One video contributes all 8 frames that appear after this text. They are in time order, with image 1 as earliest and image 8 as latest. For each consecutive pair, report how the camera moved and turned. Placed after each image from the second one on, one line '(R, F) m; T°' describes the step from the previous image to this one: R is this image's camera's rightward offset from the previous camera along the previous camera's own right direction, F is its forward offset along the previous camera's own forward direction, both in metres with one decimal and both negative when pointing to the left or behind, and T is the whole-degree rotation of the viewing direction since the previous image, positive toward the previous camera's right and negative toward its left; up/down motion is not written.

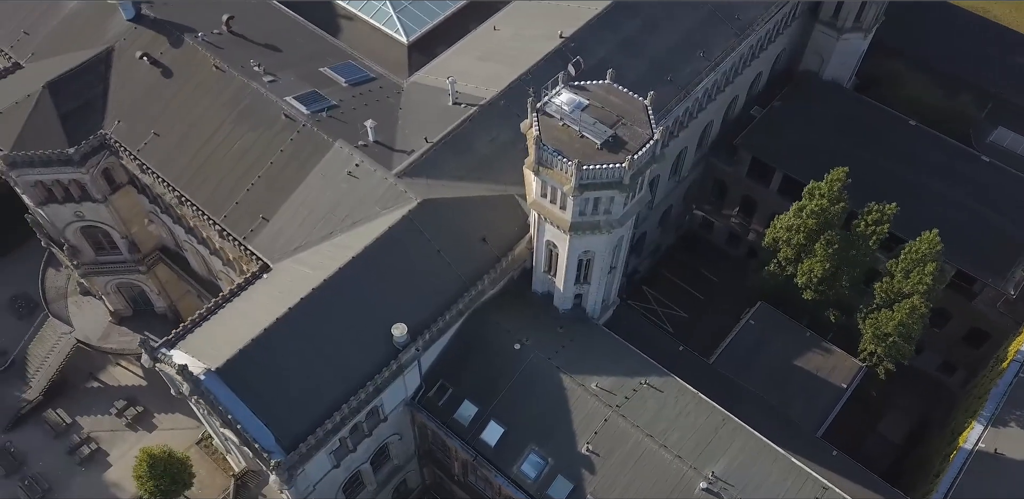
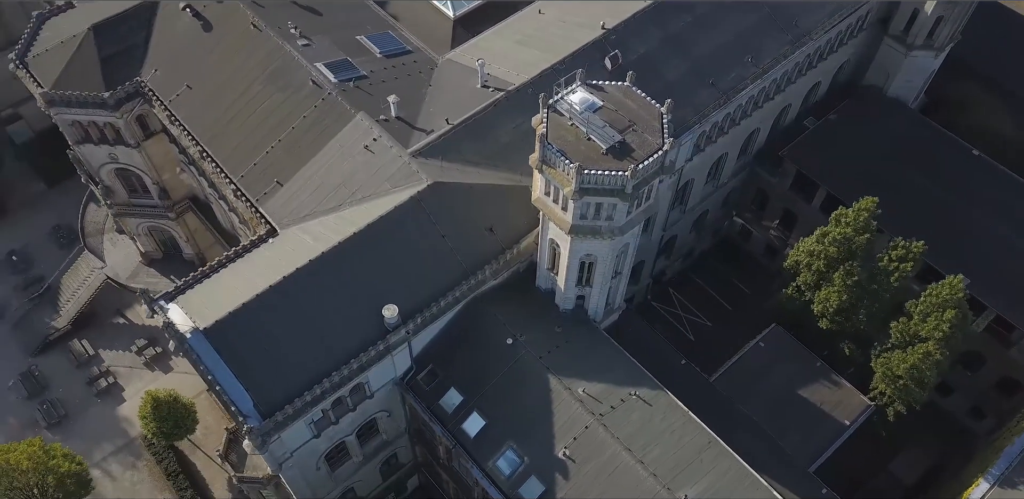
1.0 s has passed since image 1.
(+4.0, +1.1) m; -5°
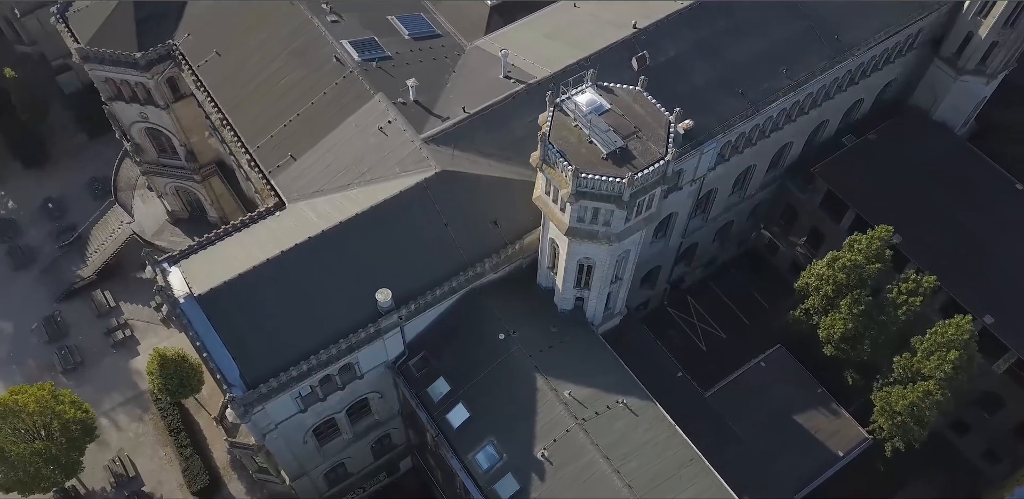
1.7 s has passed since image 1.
(+3.1, +0.5) m; -4°
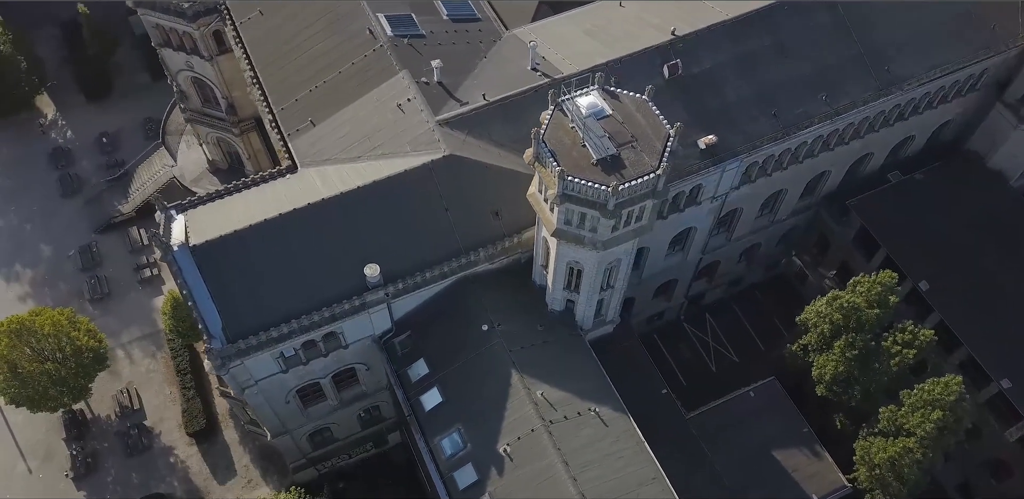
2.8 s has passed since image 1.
(+4.7, +0.4) m; -5°
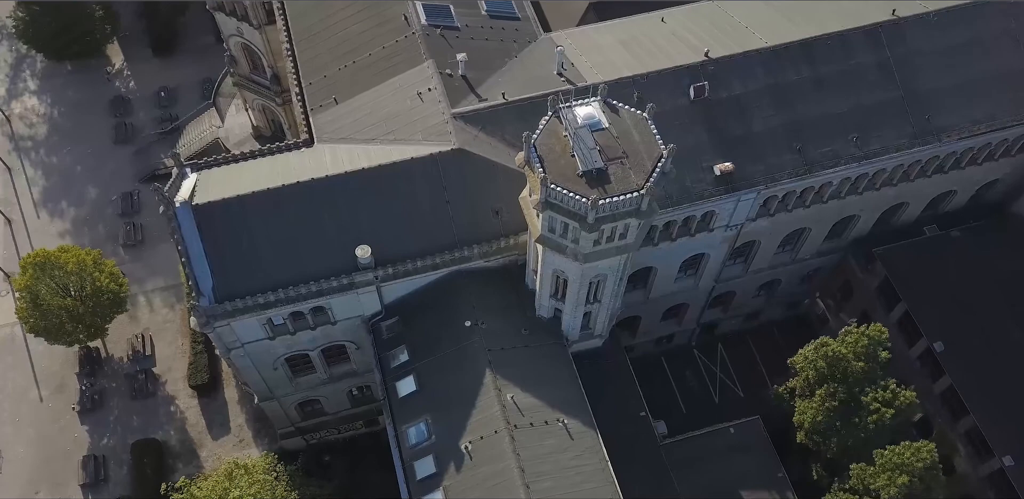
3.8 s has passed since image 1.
(+4.7, +0.3) m; -5°
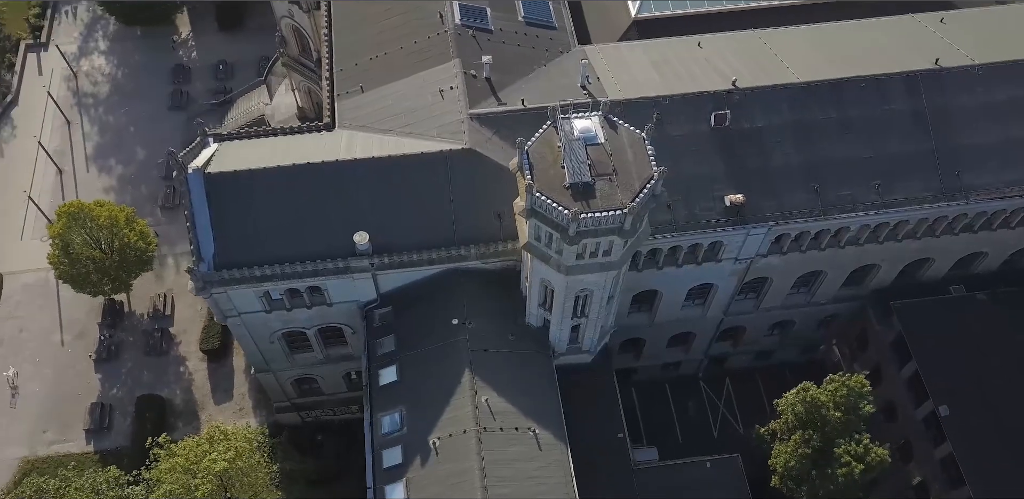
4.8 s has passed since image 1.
(+4.2, 0.0) m; -5°
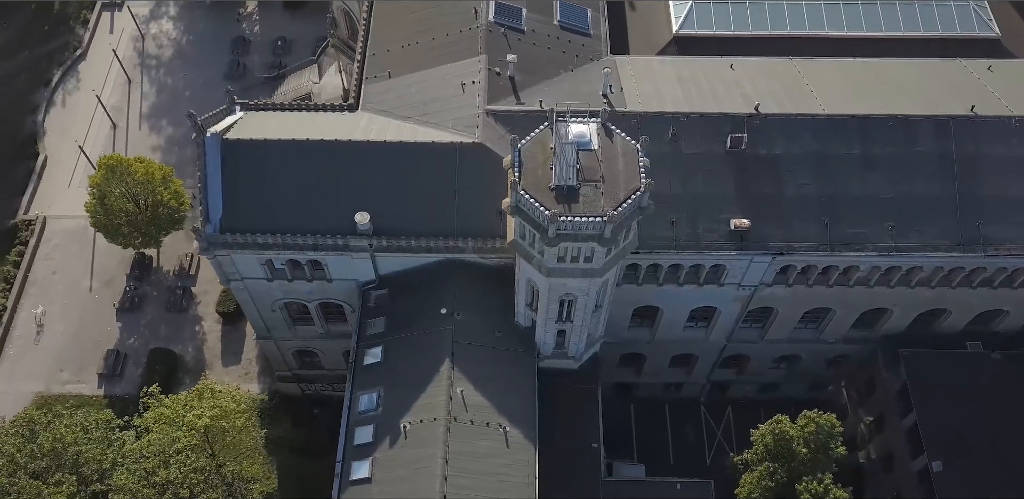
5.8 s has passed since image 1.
(+4.2, -0.2) m; -4°
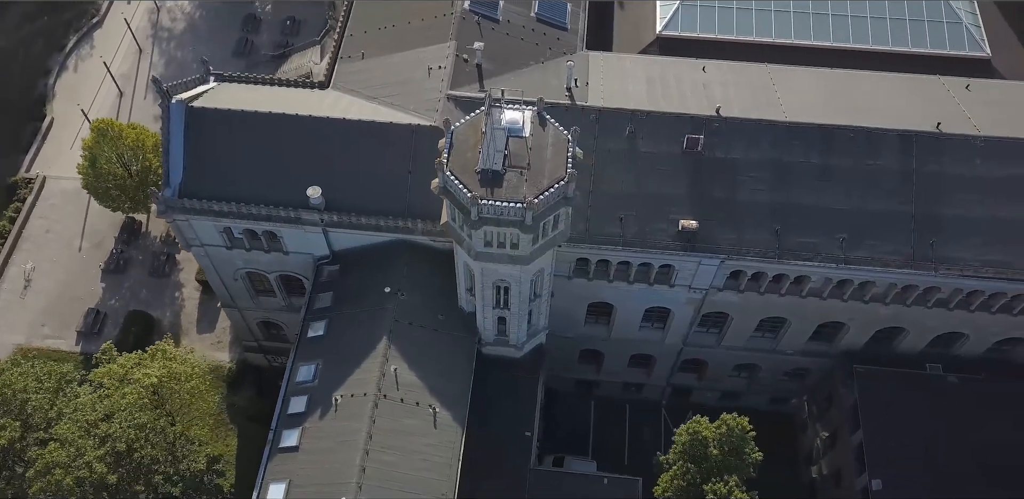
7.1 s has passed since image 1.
(+5.7, -0.4) m; -3°
